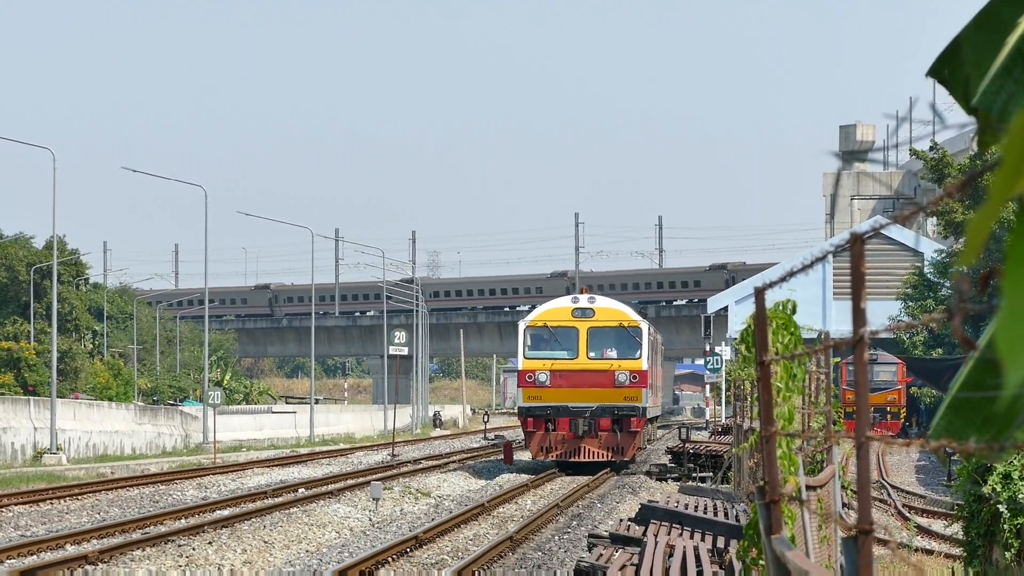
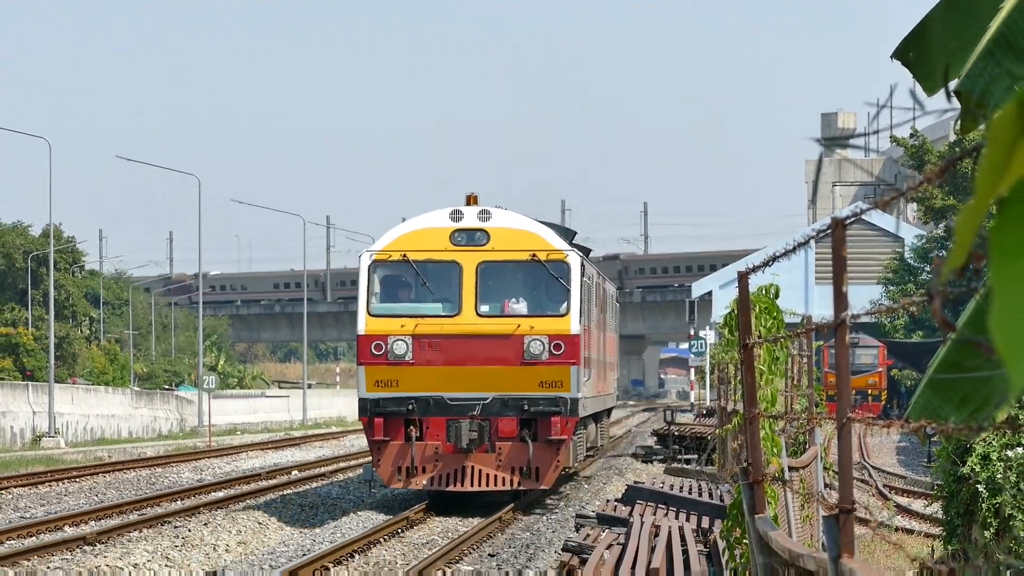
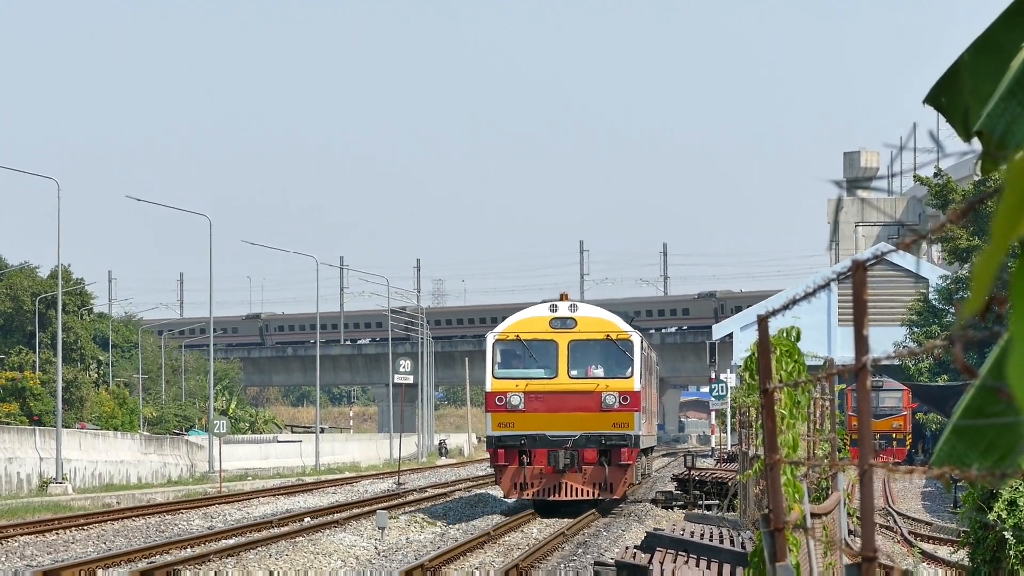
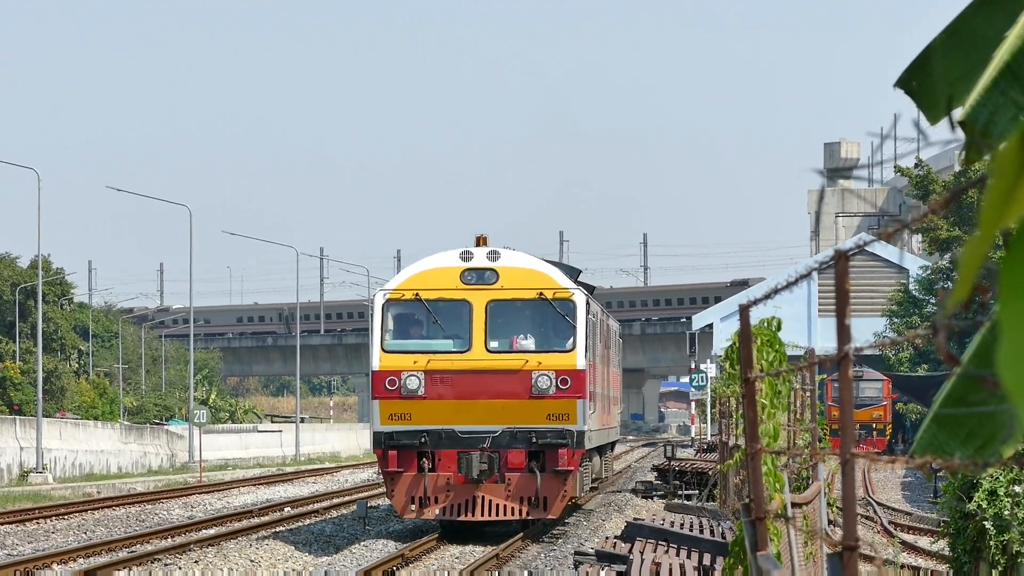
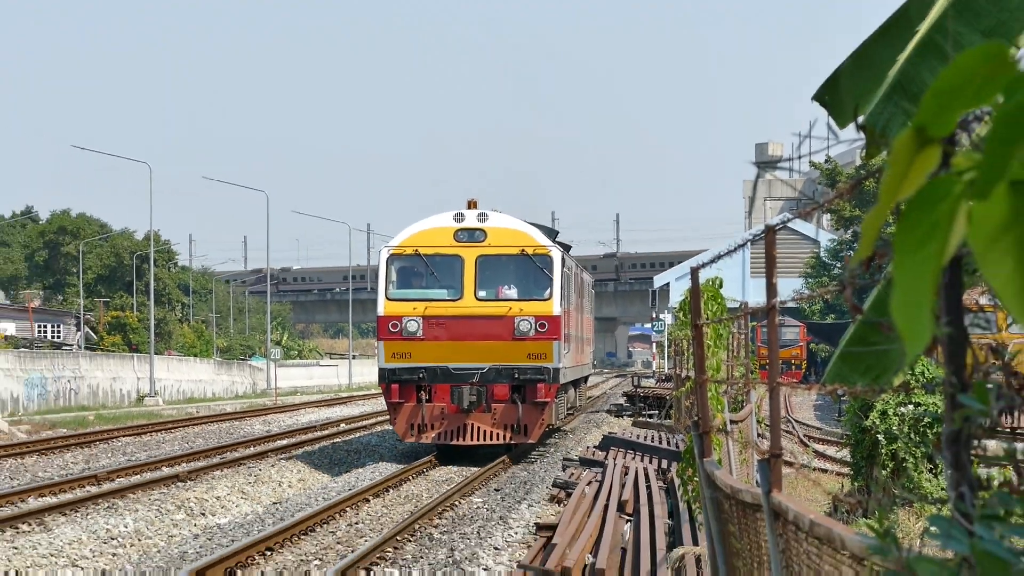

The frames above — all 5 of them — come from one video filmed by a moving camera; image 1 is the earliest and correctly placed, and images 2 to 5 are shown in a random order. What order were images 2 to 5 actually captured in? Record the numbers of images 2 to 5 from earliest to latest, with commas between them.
3, 4, 2, 5
